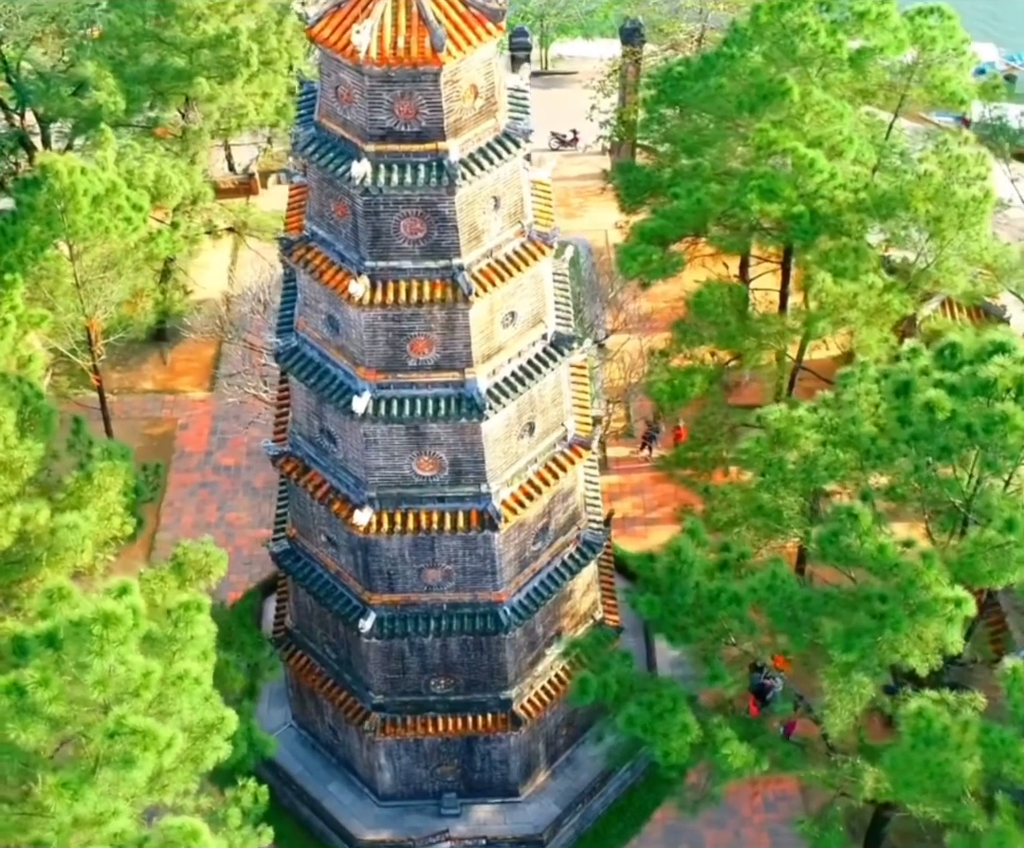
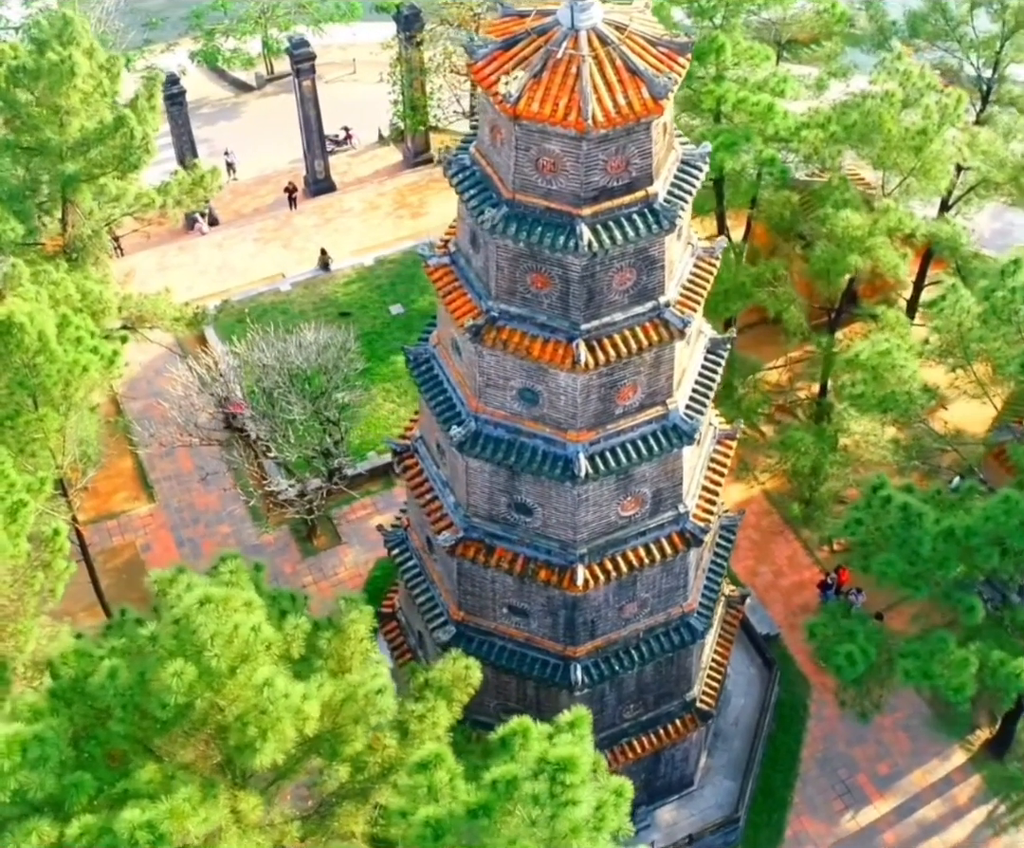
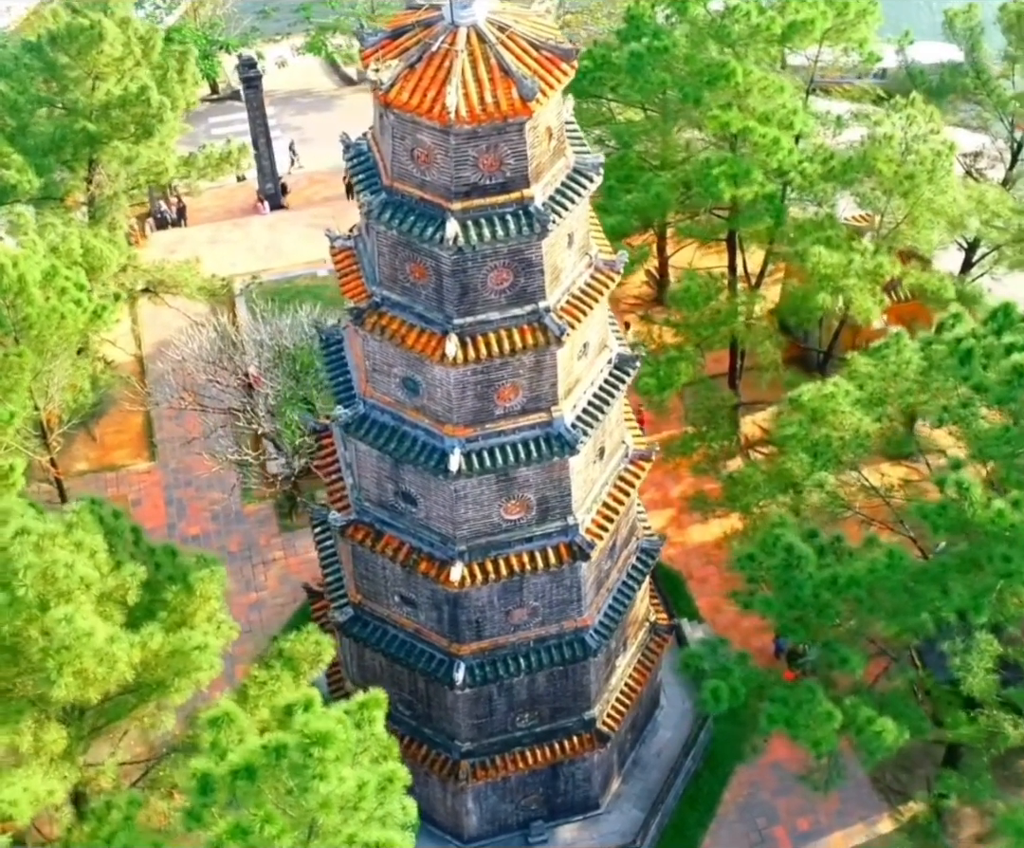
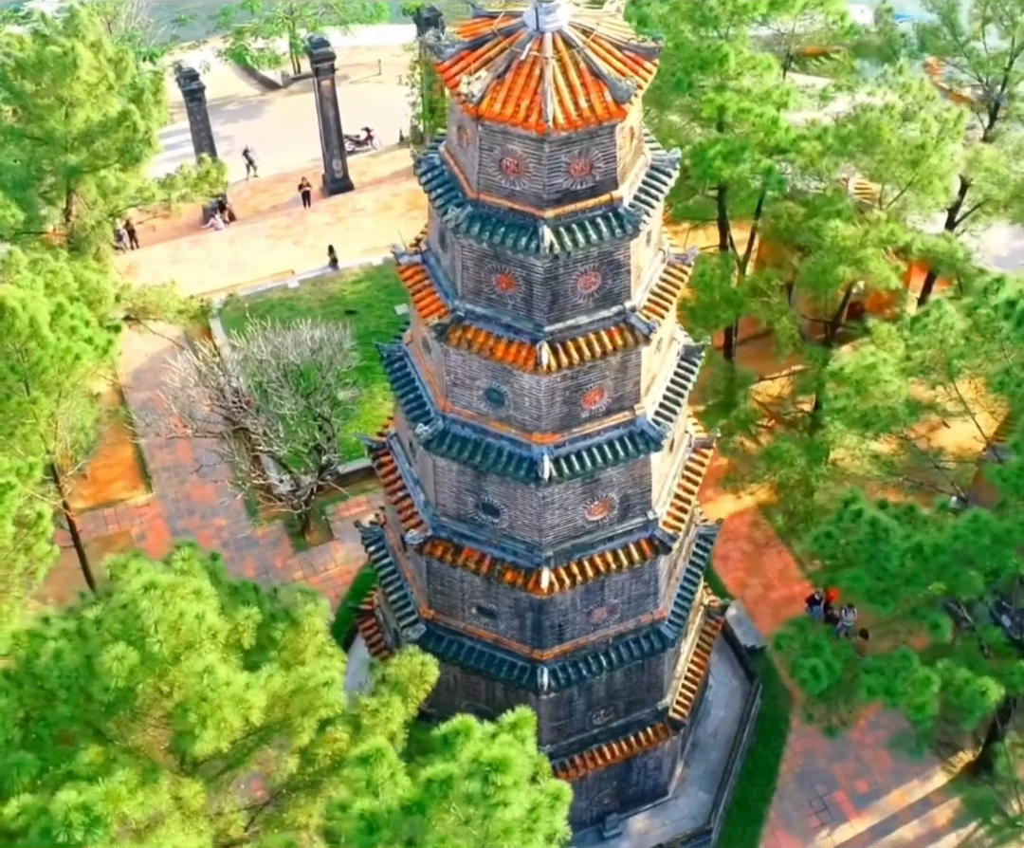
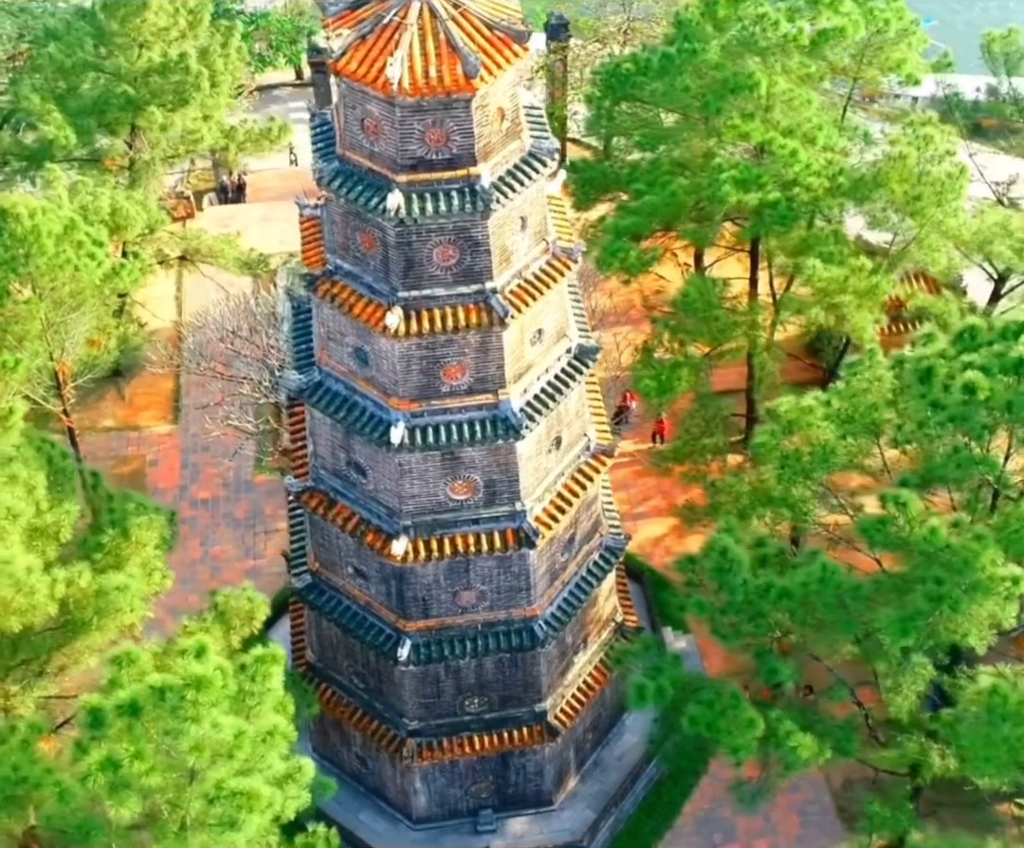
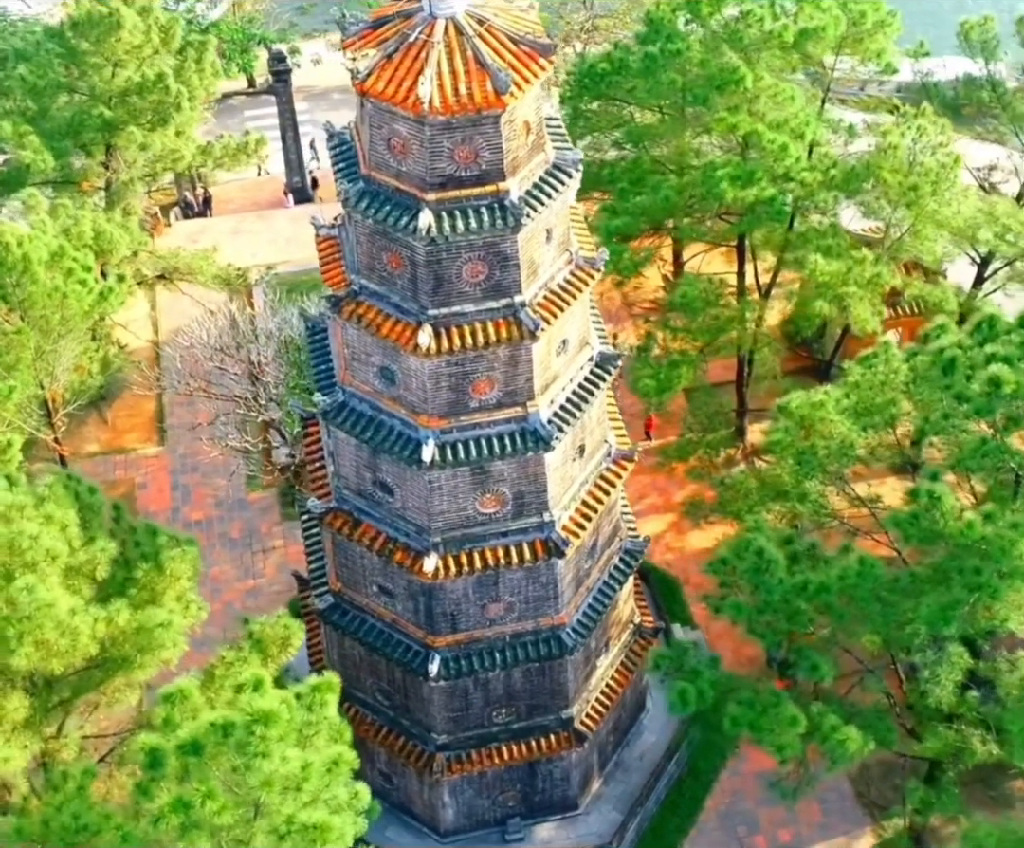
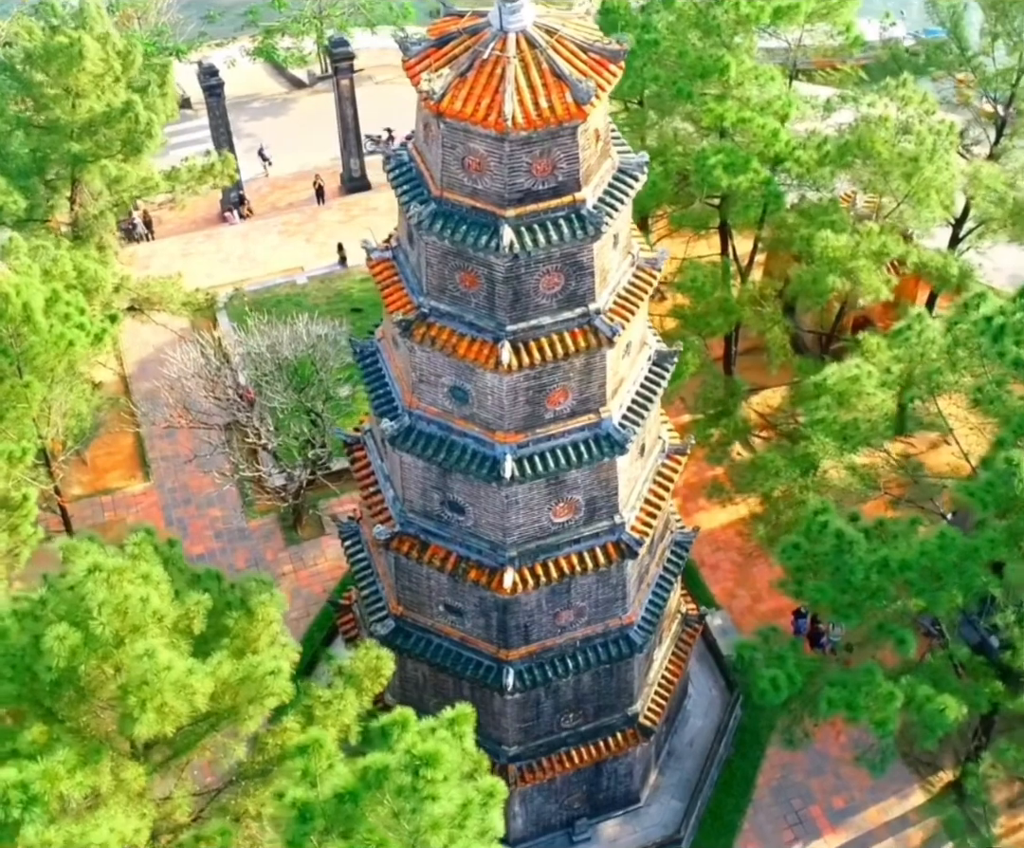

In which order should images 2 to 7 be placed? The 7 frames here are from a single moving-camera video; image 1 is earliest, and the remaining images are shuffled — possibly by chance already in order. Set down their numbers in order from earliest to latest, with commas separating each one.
5, 6, 3, 7, 4, 2
